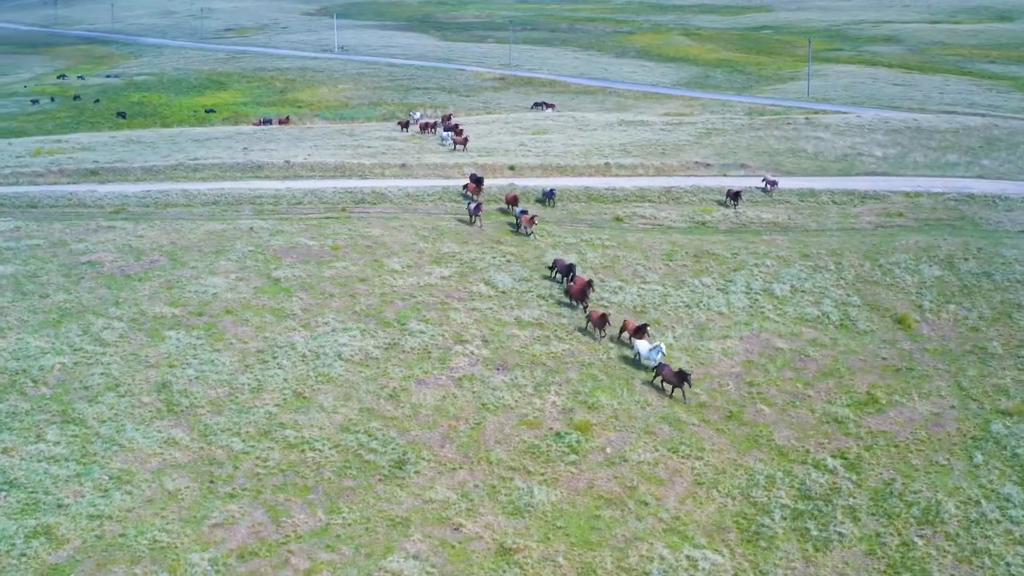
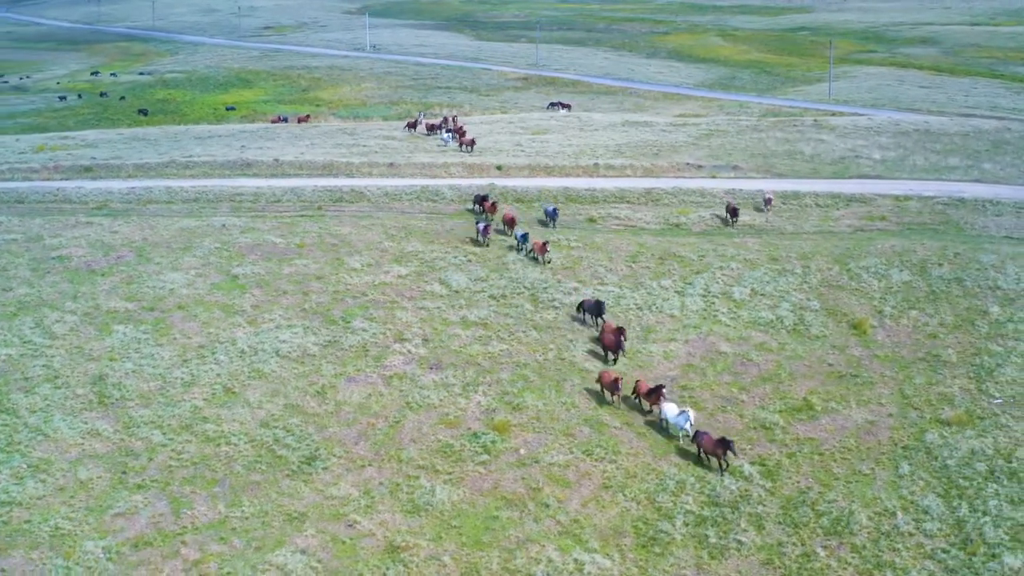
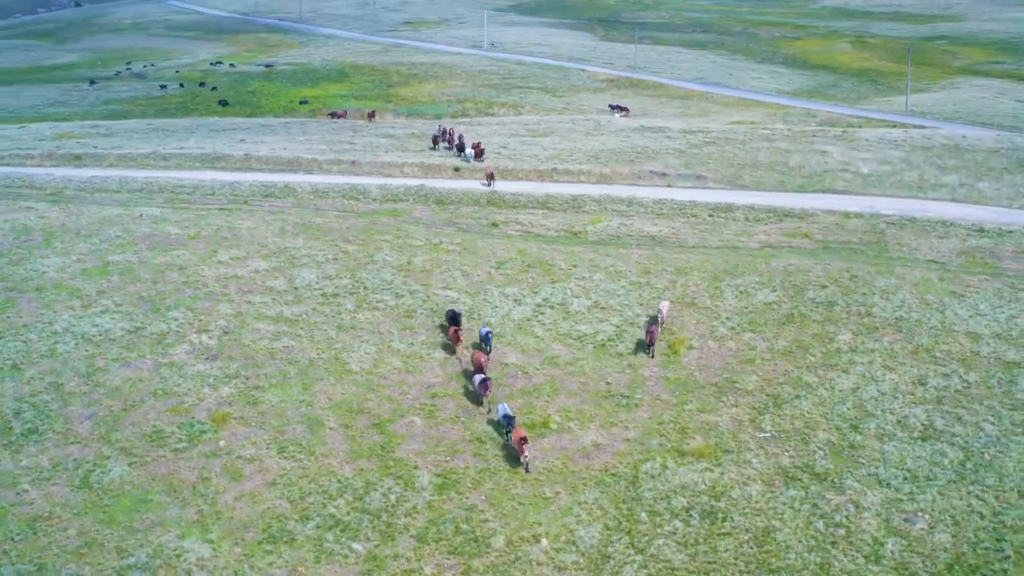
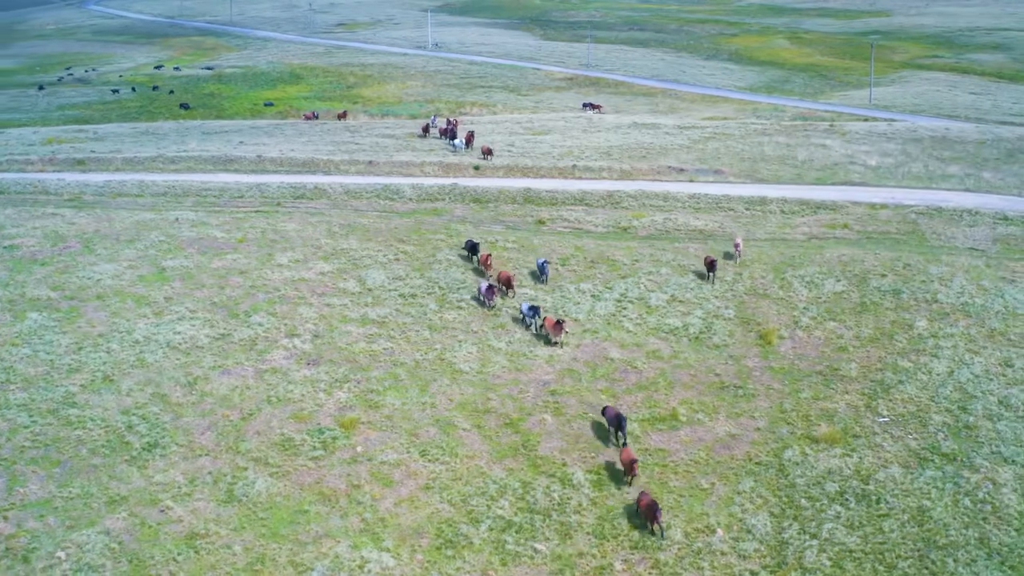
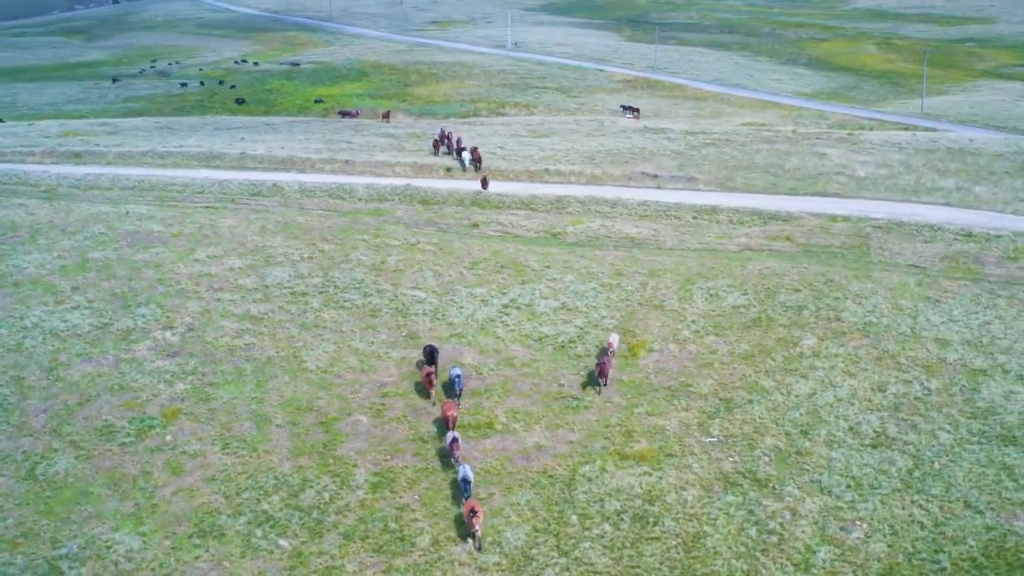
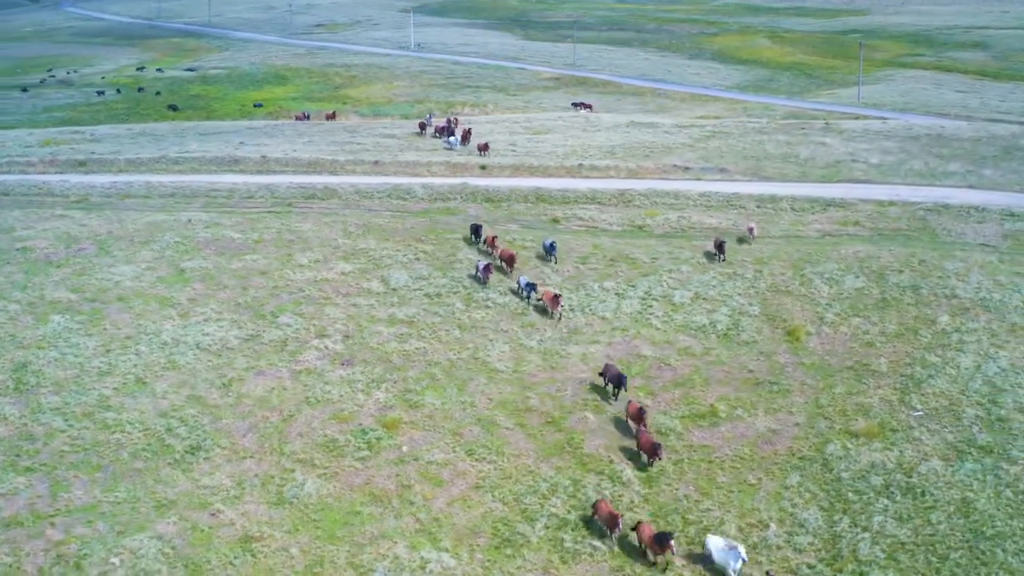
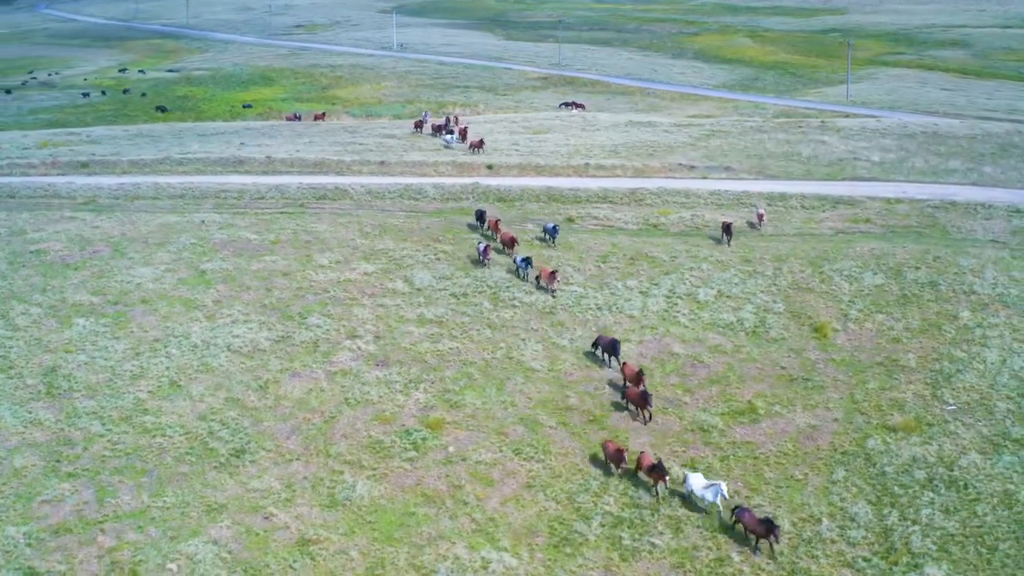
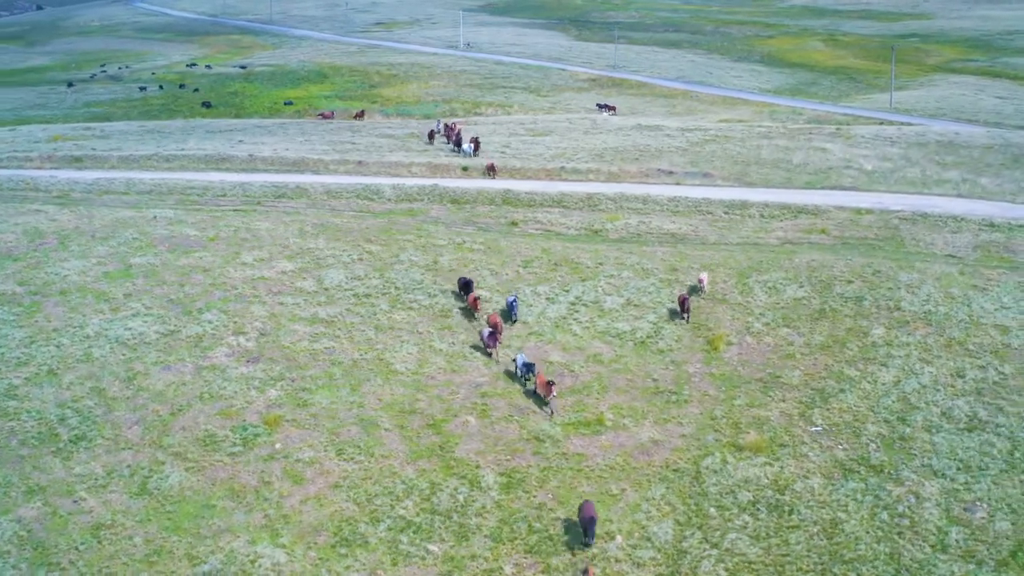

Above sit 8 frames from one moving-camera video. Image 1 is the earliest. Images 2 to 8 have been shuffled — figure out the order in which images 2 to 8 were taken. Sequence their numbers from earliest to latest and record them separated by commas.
2, 7, 6, 4, 8, 3, 5
